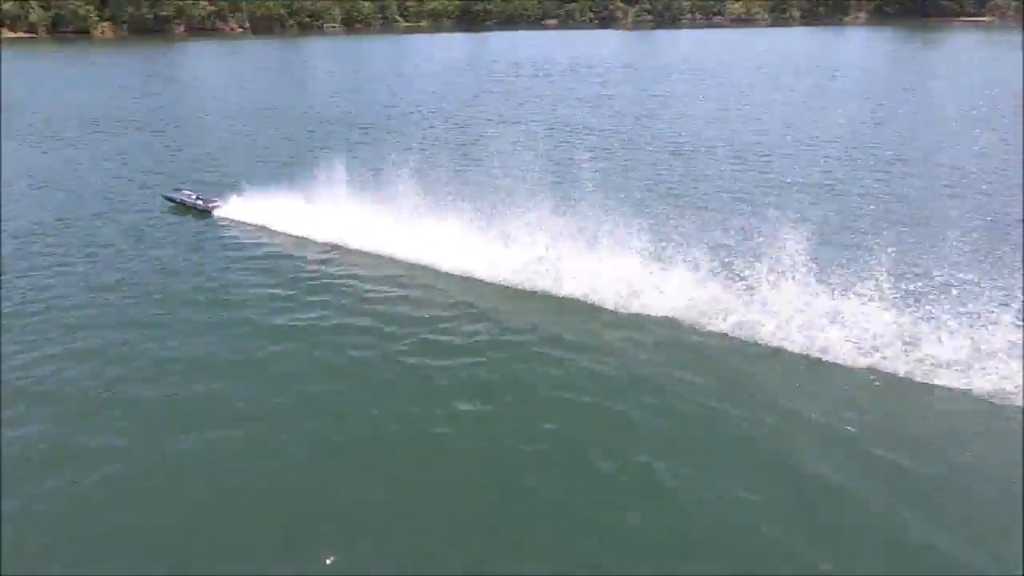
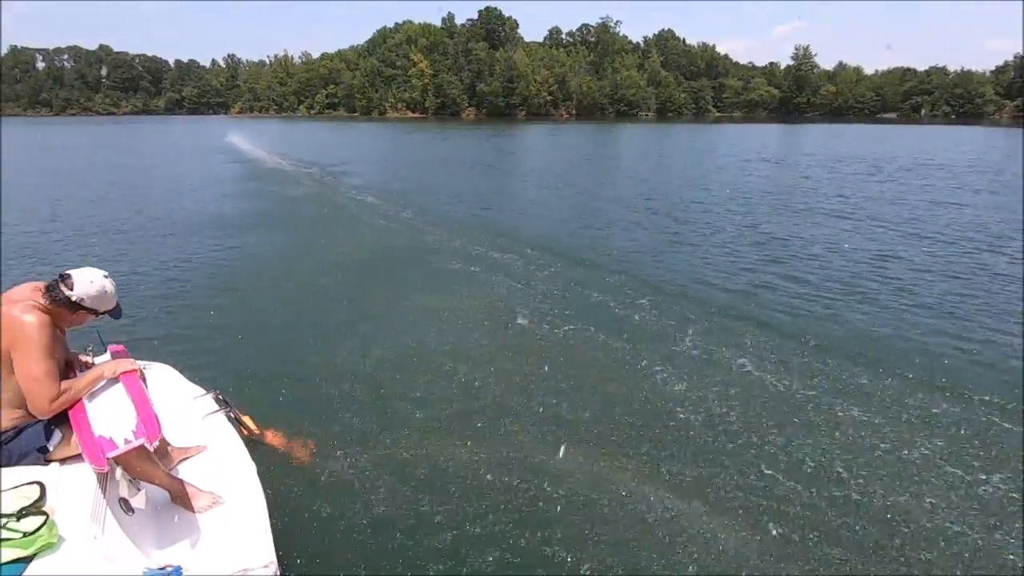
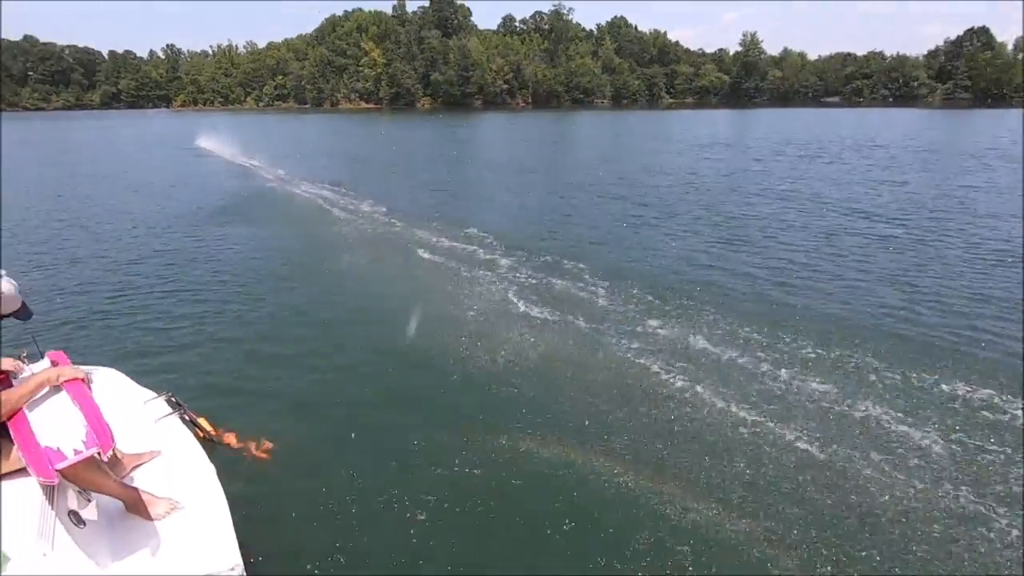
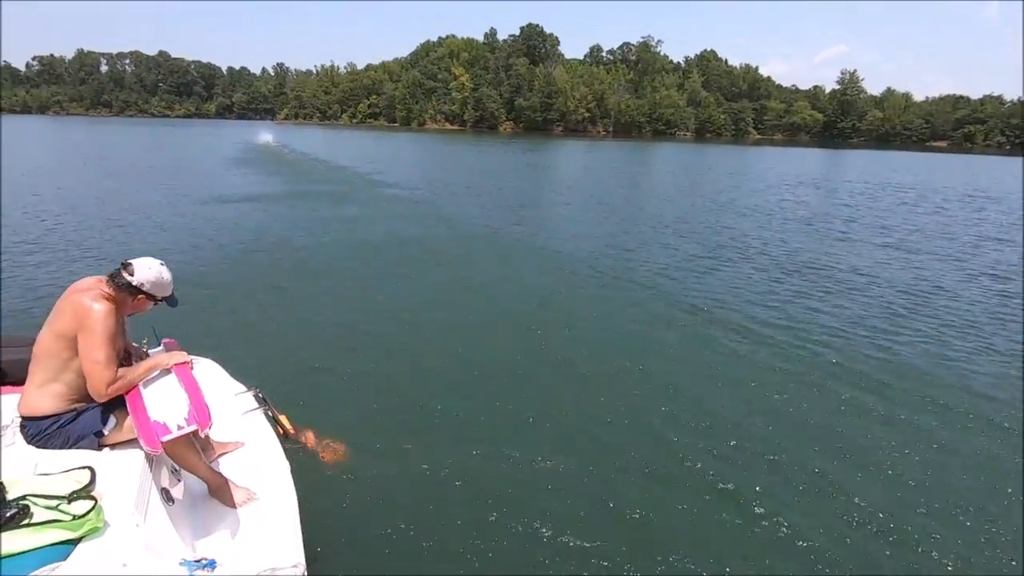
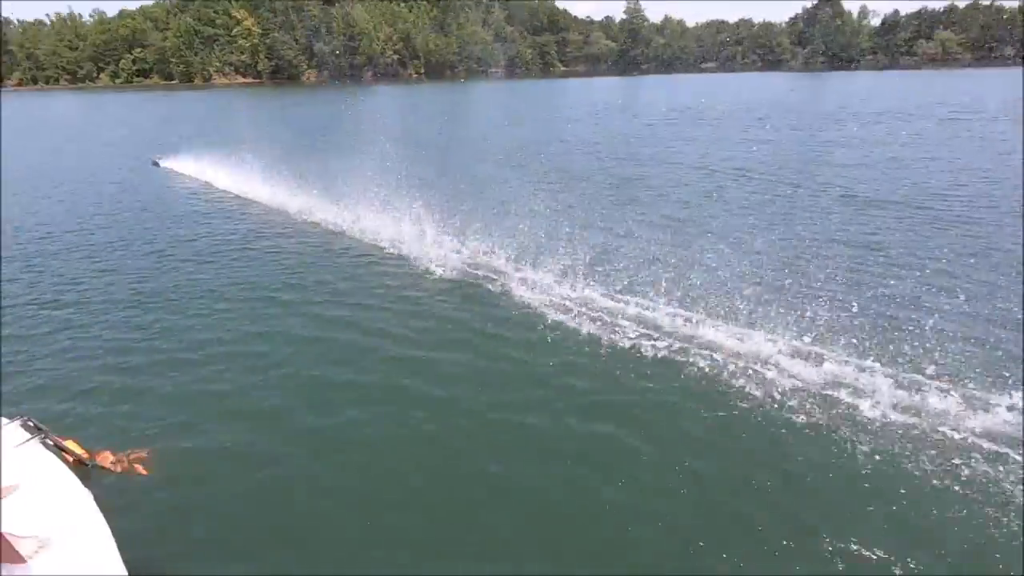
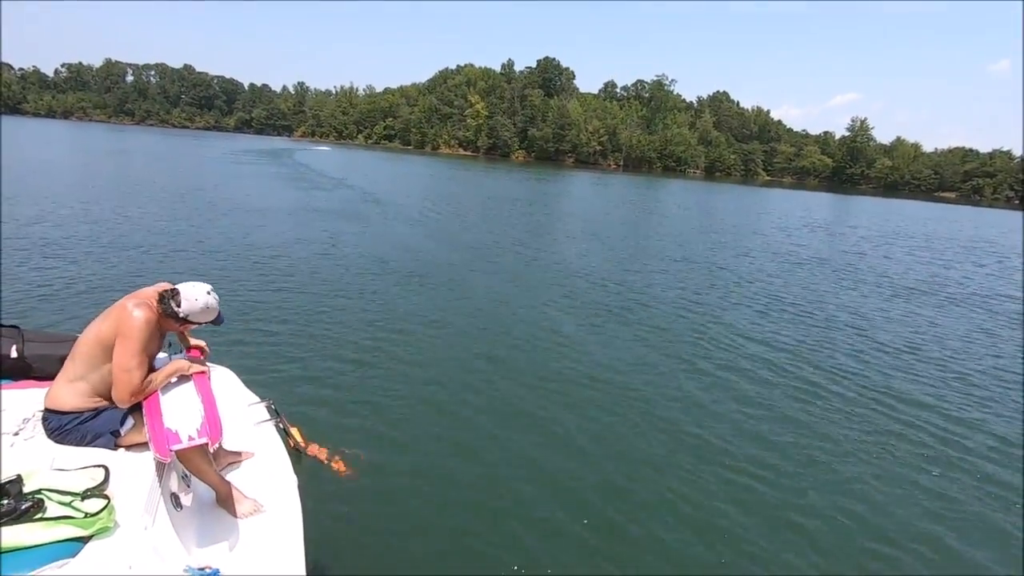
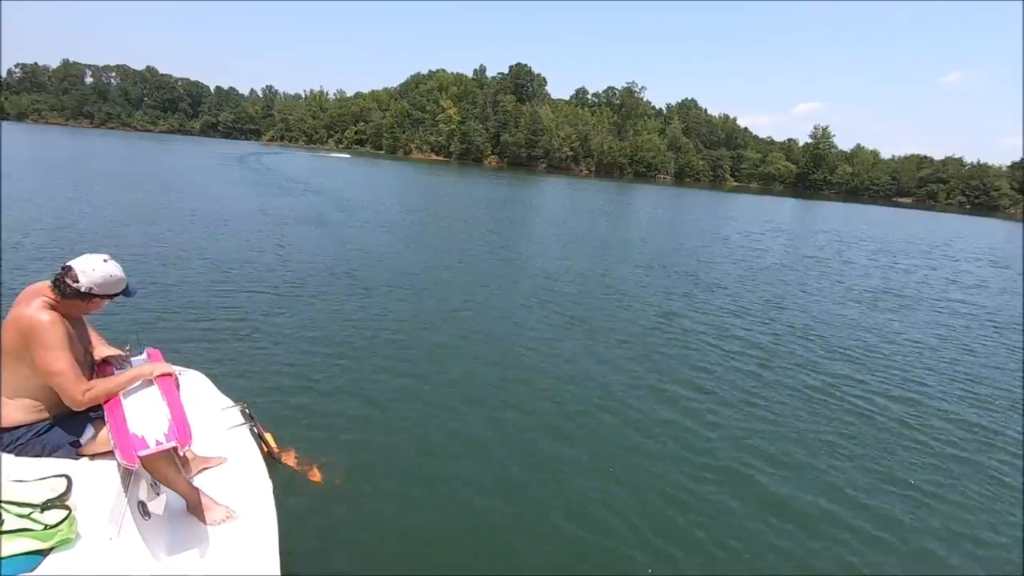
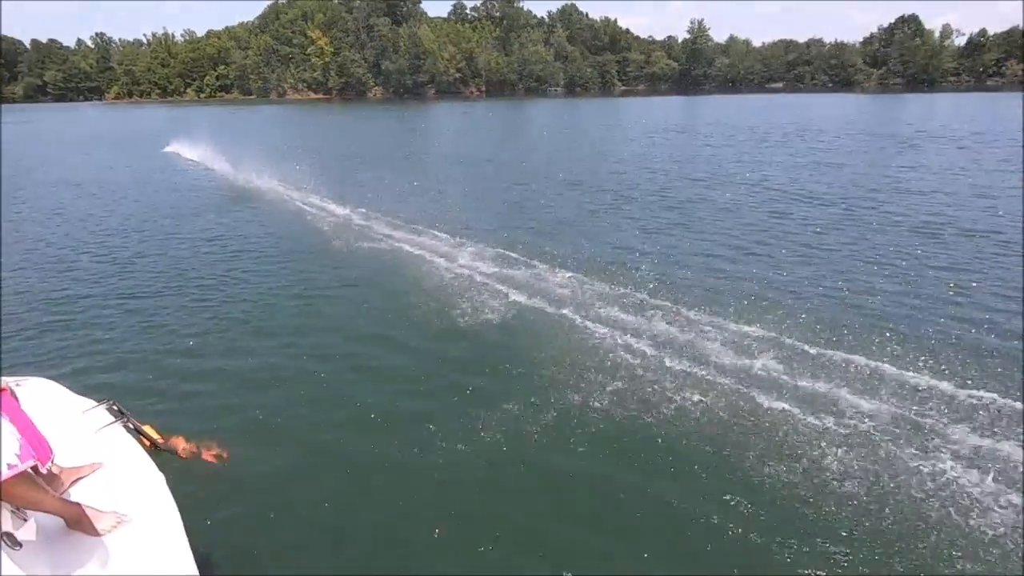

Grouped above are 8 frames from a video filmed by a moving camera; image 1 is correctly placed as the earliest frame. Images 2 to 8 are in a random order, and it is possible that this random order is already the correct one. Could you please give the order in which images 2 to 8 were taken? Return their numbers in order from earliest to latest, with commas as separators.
5, 8, 3, 2, 4, 6, 7
